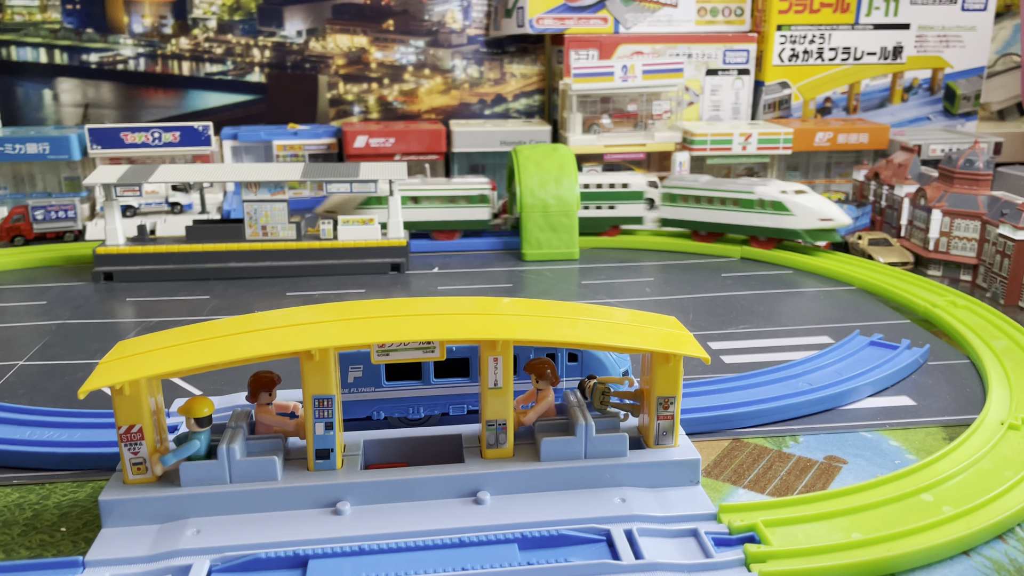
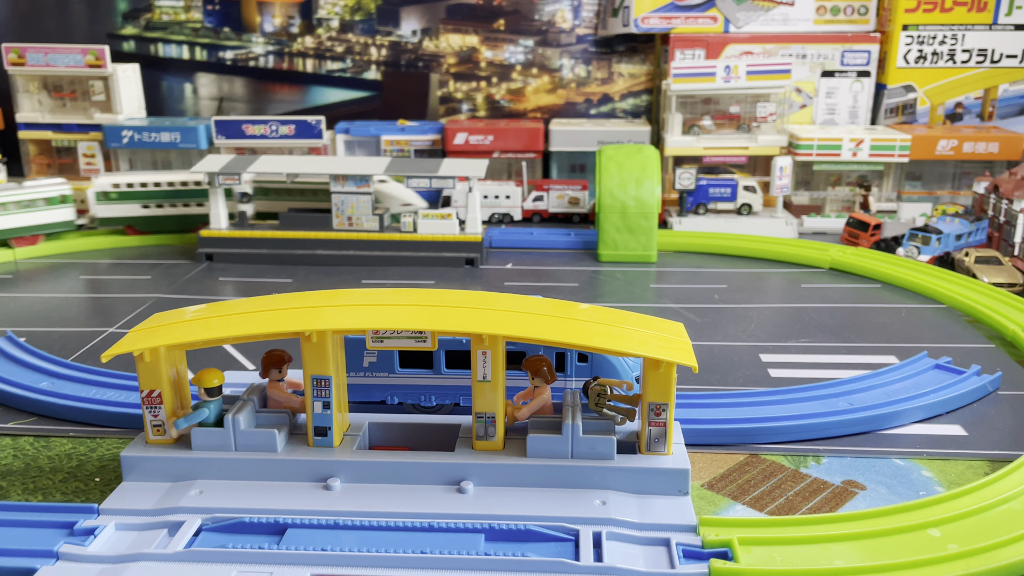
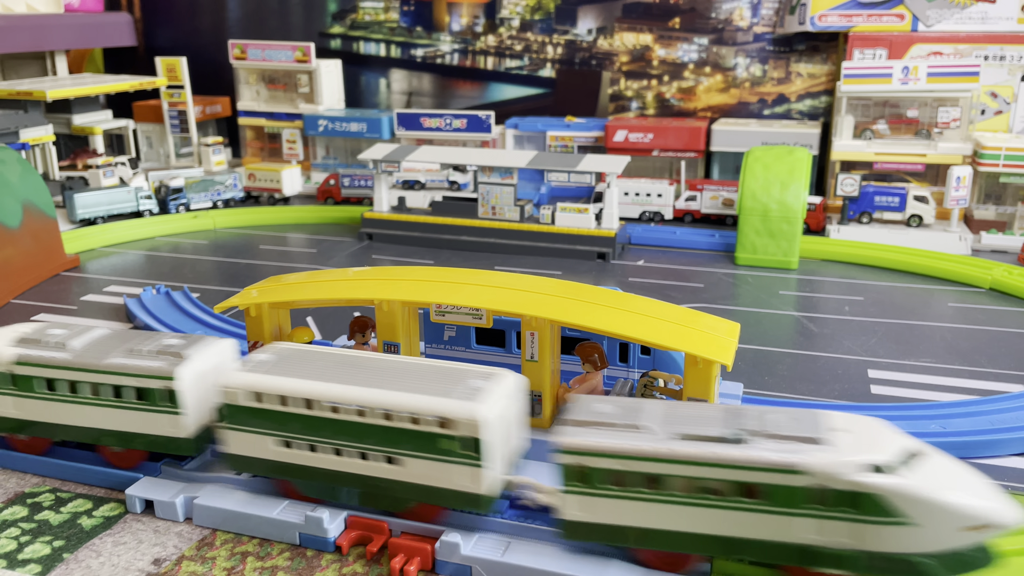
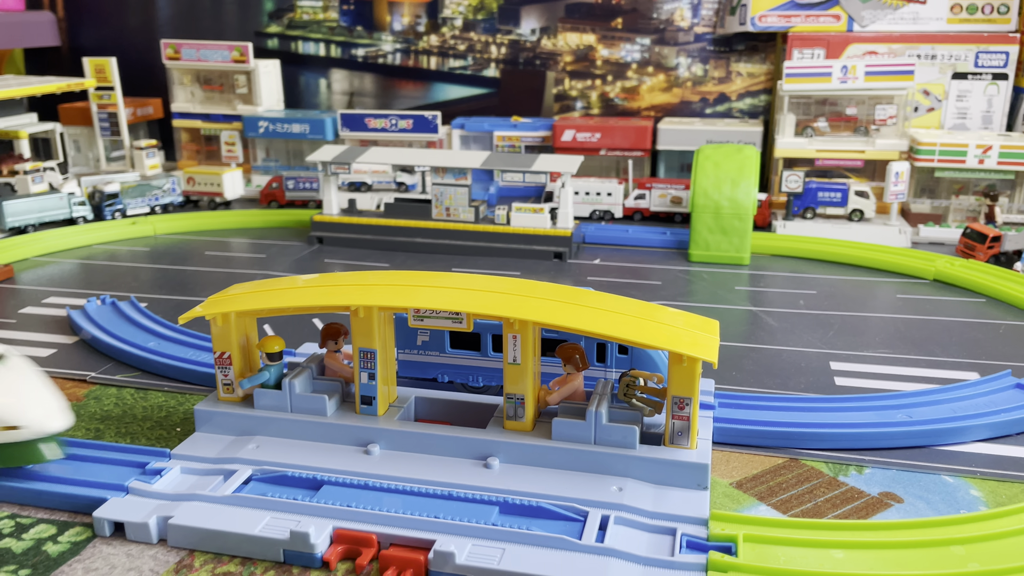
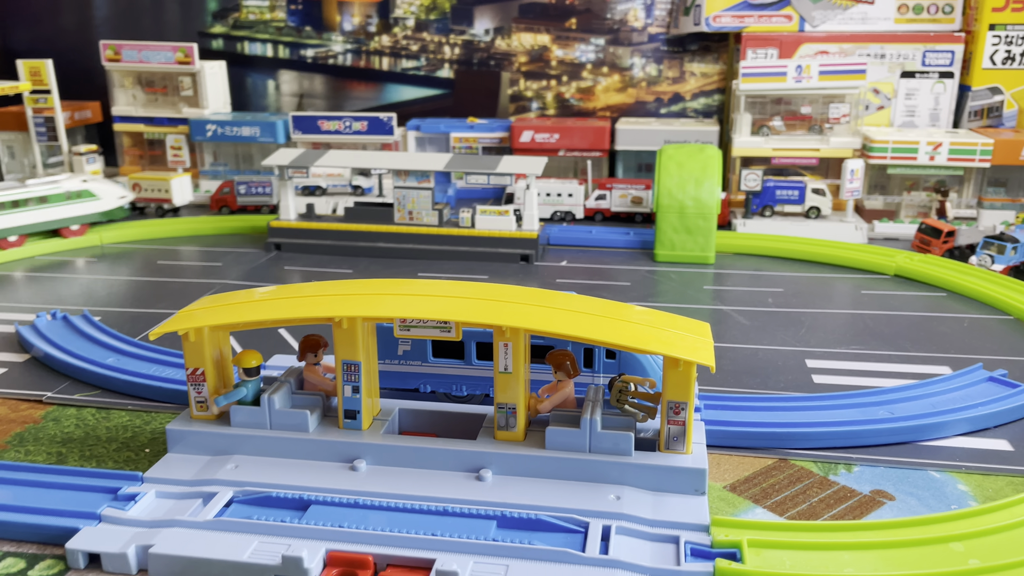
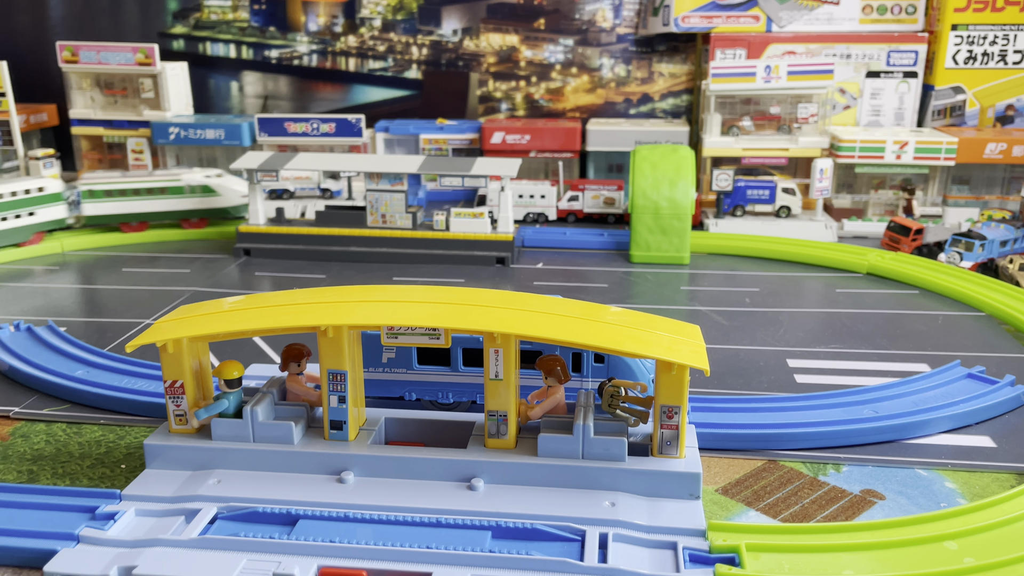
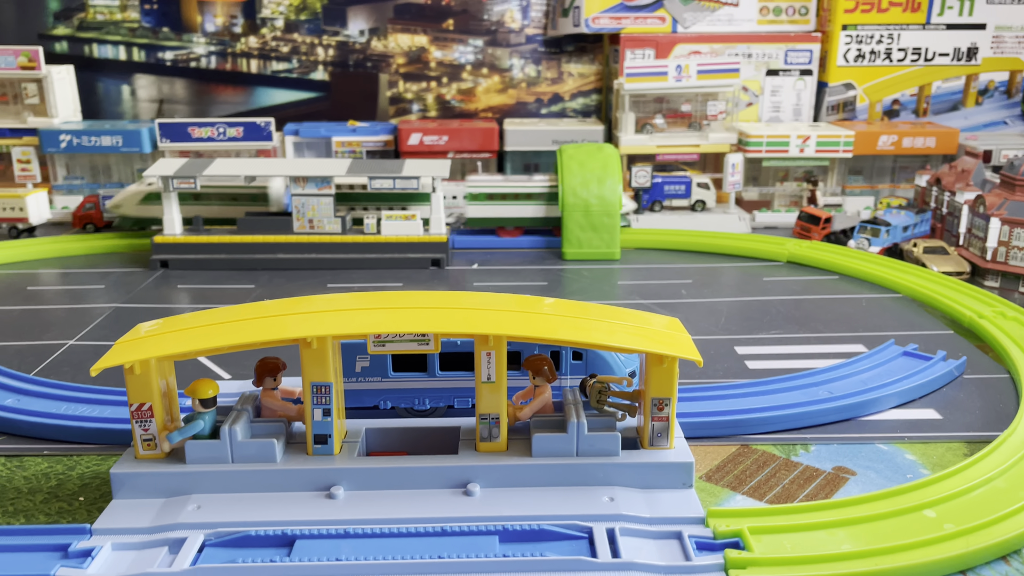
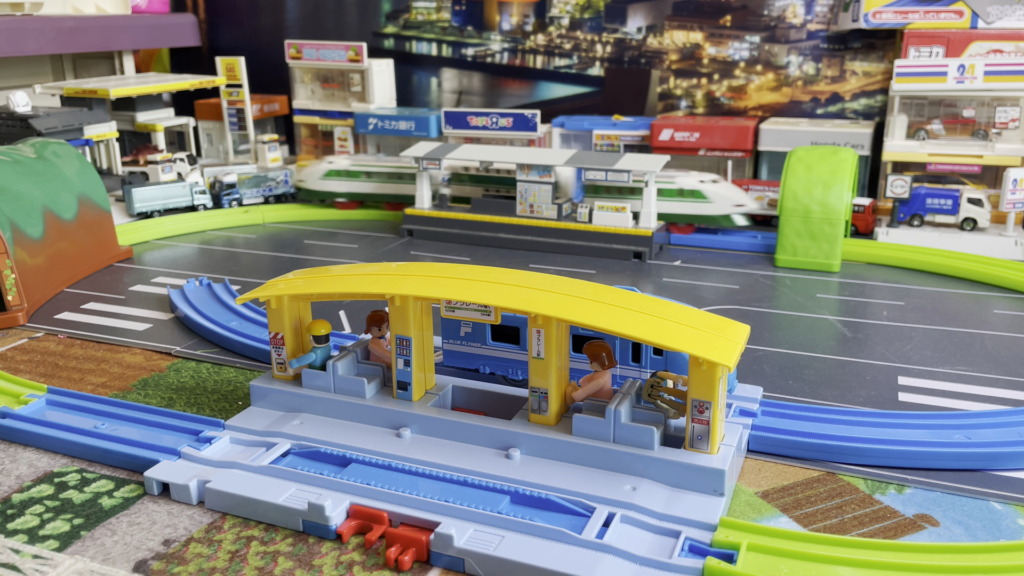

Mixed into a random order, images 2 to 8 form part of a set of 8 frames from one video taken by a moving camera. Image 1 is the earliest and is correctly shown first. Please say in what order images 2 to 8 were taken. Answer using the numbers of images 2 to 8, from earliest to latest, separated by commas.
7, 2, 6, 5, 4, 3, 8
